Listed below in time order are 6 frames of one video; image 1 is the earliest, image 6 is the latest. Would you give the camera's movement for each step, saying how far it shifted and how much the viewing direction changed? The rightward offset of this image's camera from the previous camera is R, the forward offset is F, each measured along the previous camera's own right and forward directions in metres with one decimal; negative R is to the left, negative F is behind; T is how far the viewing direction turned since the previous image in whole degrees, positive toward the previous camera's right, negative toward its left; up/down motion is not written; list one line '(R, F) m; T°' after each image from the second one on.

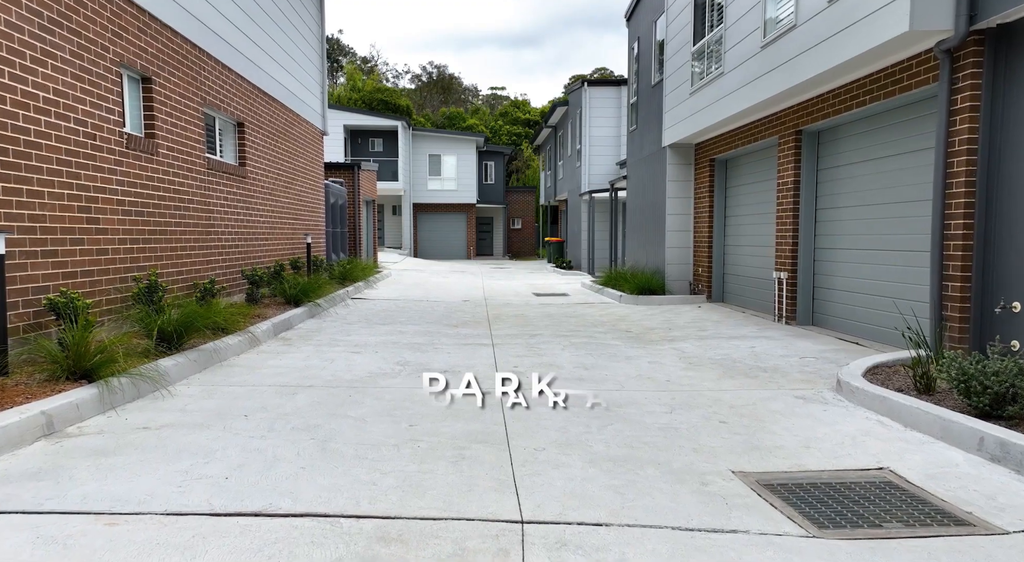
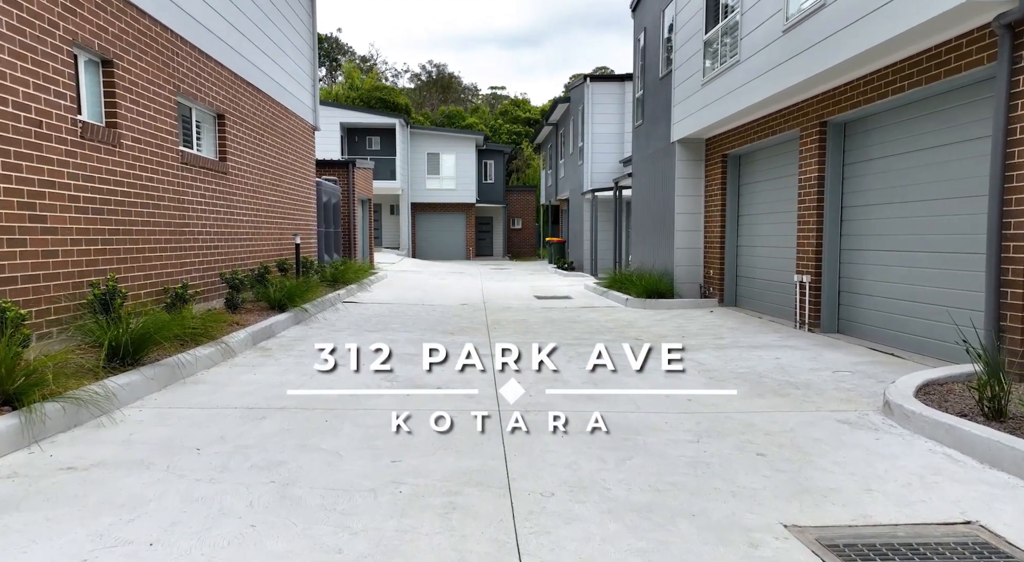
(0.0, +0.6) m; 0°
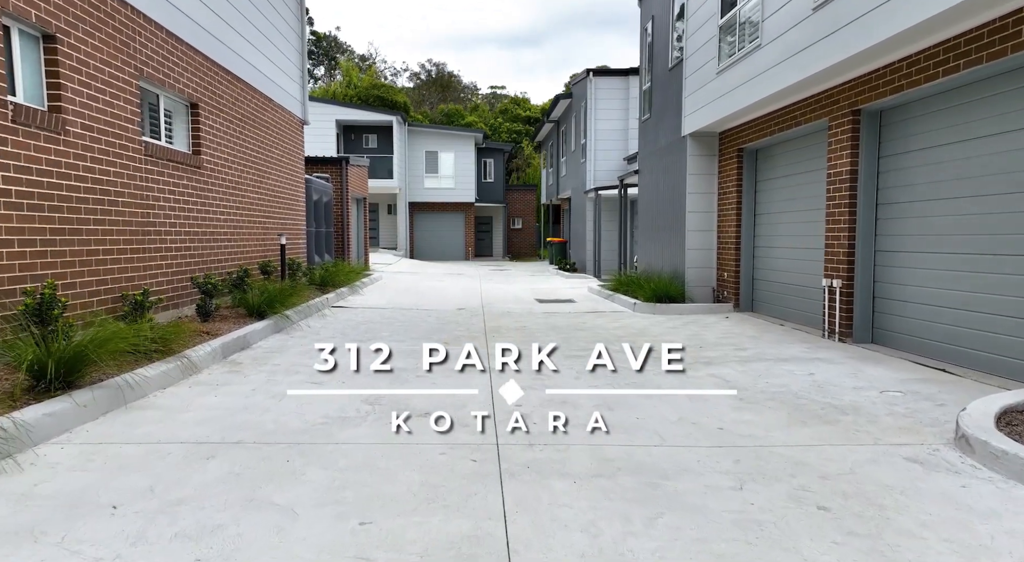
(0.0, +0.7) m; 0°
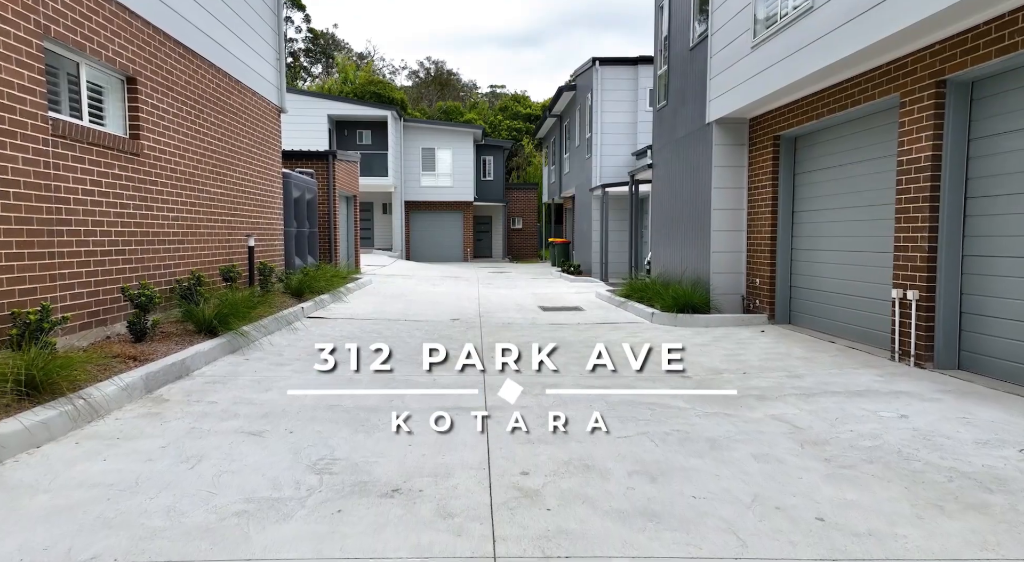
(0.0, +1.2) m; 0°
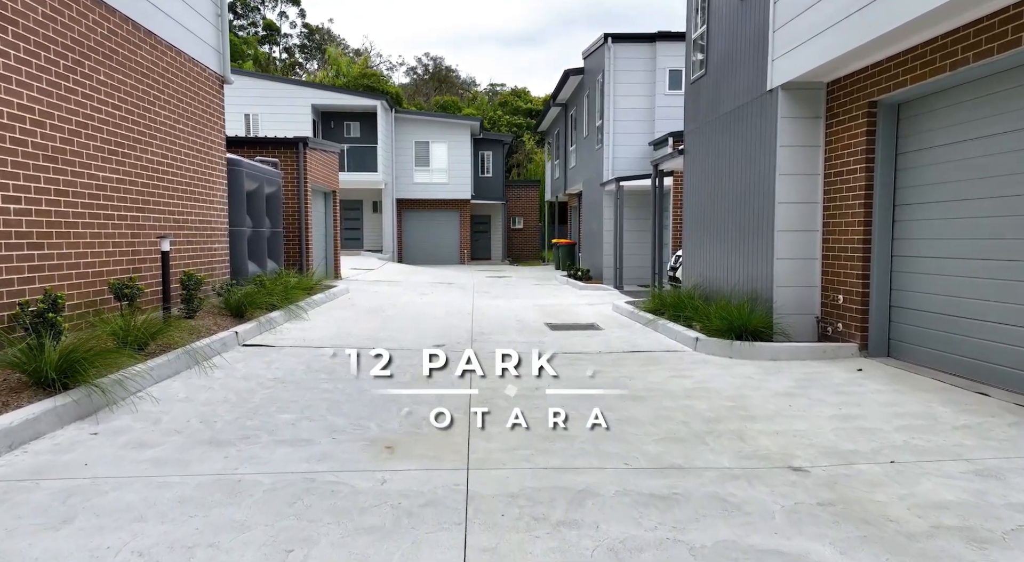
(0.0, +2.2) m; 0°
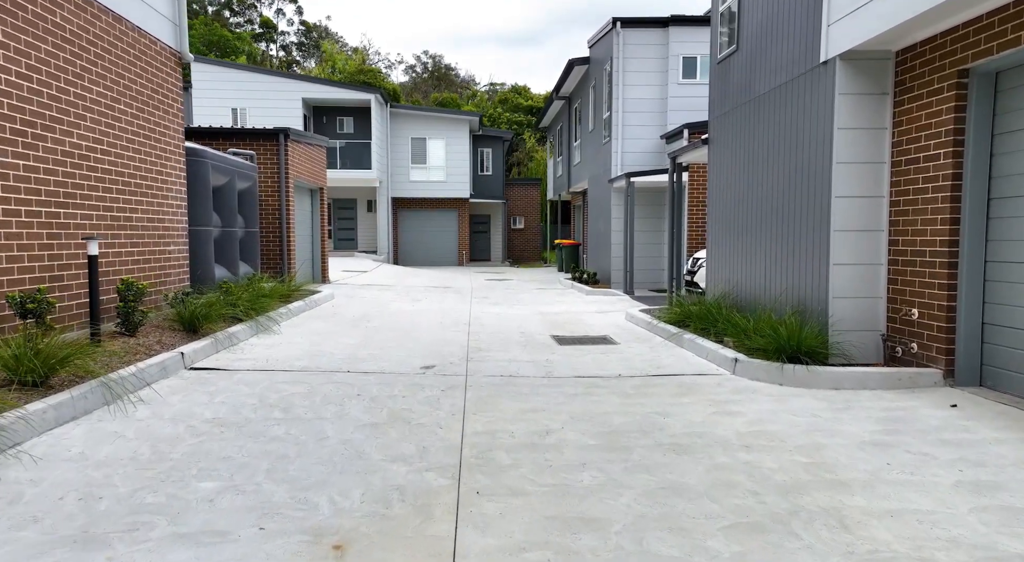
(0.0, +1.2) m; 0°
